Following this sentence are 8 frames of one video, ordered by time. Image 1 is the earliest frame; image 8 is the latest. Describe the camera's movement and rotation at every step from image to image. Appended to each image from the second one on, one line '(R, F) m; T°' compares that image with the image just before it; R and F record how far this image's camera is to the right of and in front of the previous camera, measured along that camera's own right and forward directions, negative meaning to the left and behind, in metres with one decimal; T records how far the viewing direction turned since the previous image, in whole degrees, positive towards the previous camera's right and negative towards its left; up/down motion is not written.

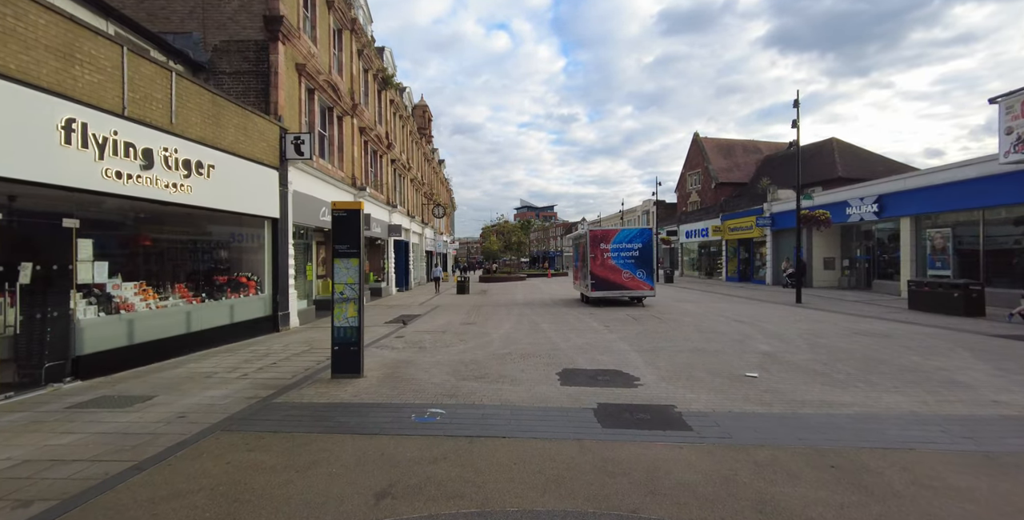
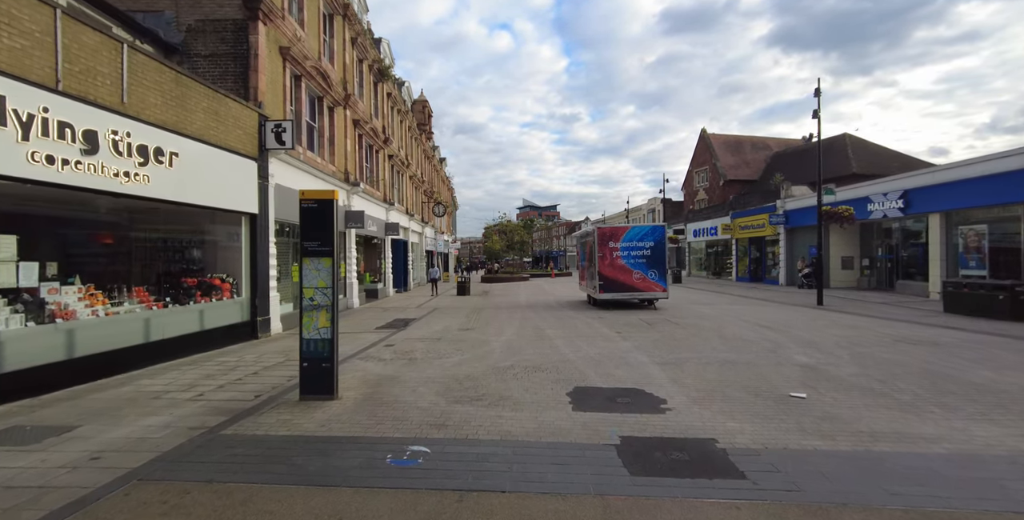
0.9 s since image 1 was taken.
(0.0, +1.1) m; 0°
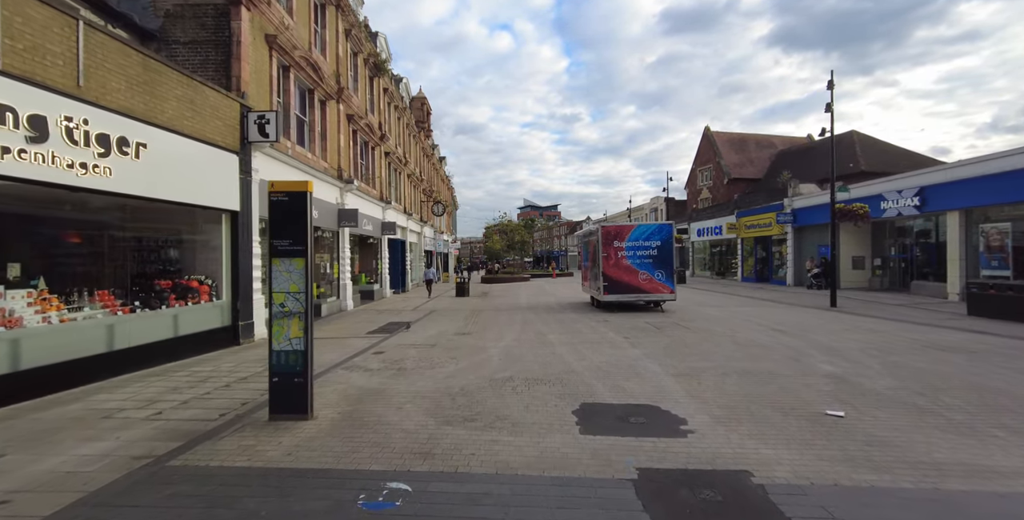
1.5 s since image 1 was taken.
(0.0, +0.7) m; 0°
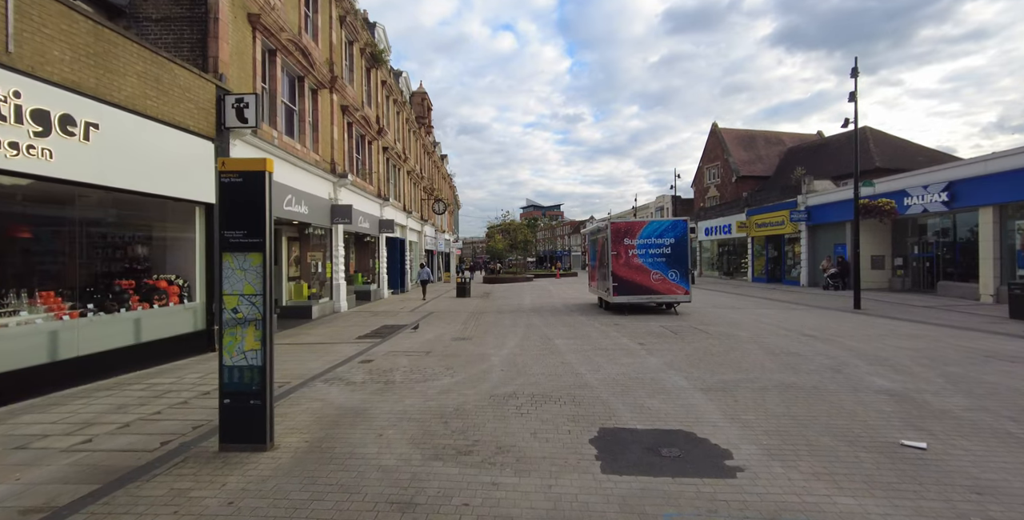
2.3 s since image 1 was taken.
(0.0, +0.9) m; 0°
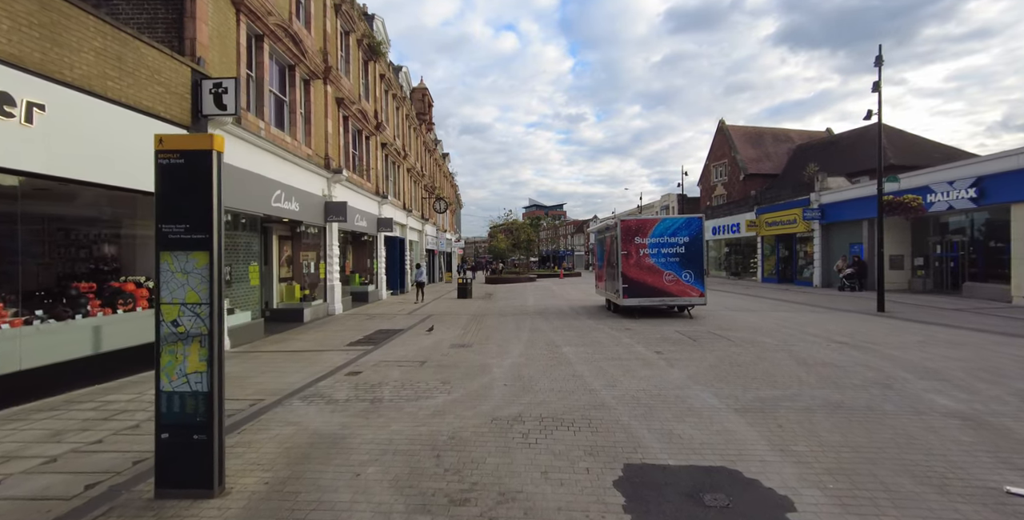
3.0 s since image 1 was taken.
(0.0, +0.8) m; 0°
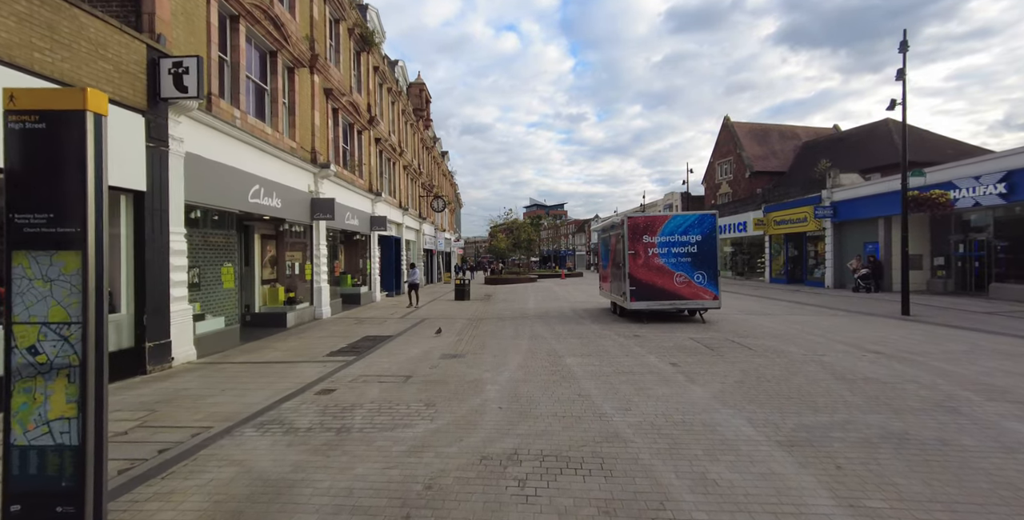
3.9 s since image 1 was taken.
(+0.1, +0.9) m; 0°
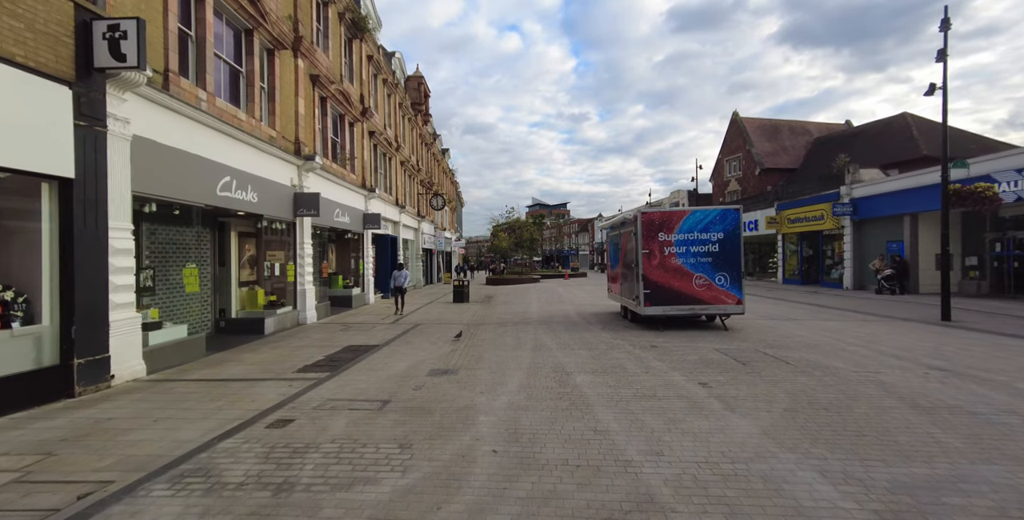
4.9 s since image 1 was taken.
(0.0, +1.2) m; 0°
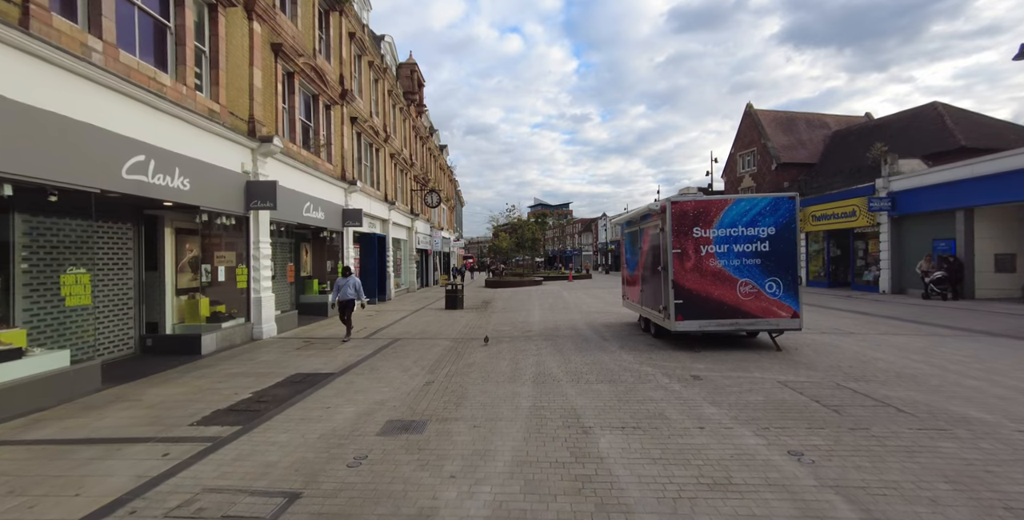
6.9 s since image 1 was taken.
(+0.1, +2.2) m; 0°
